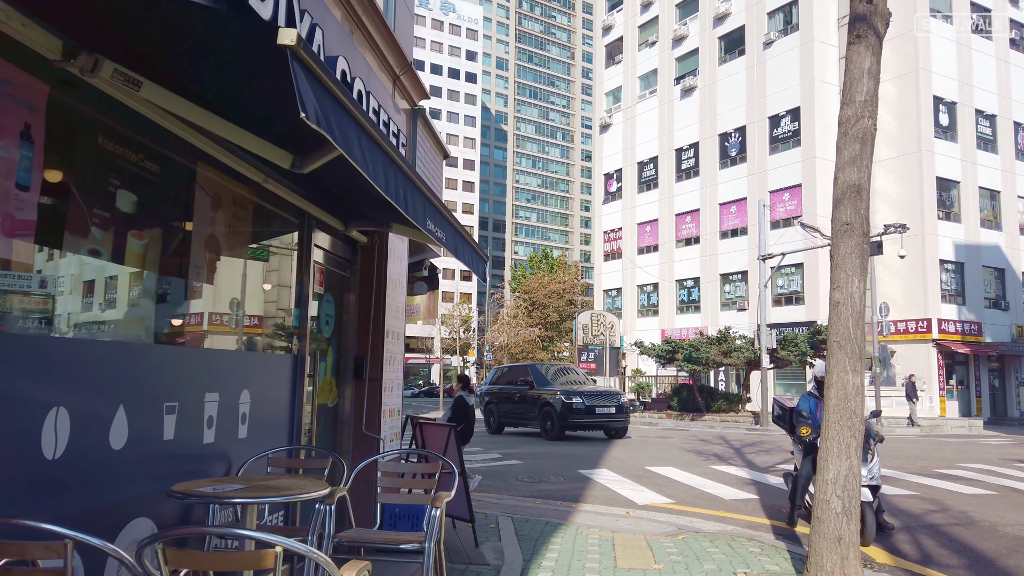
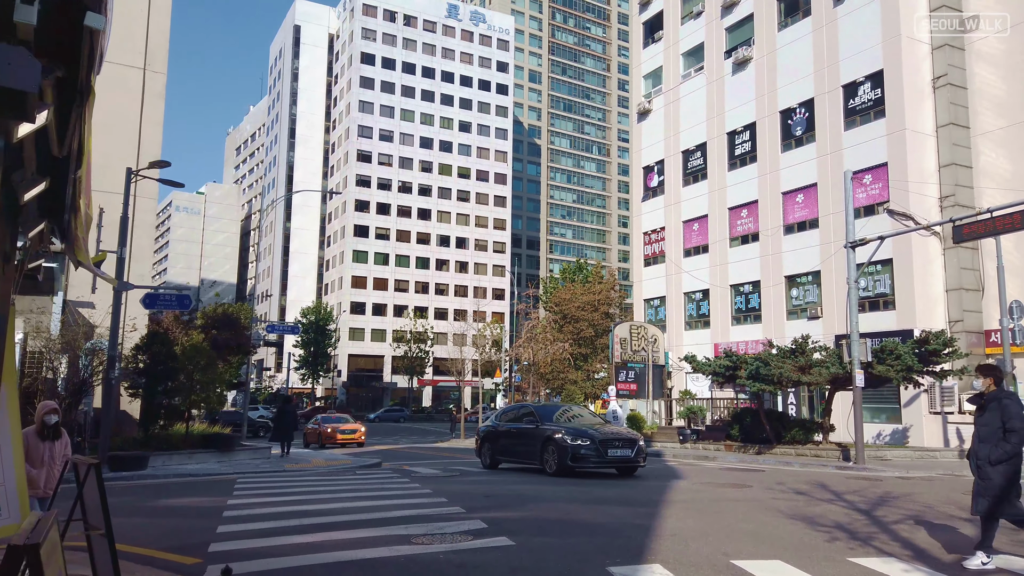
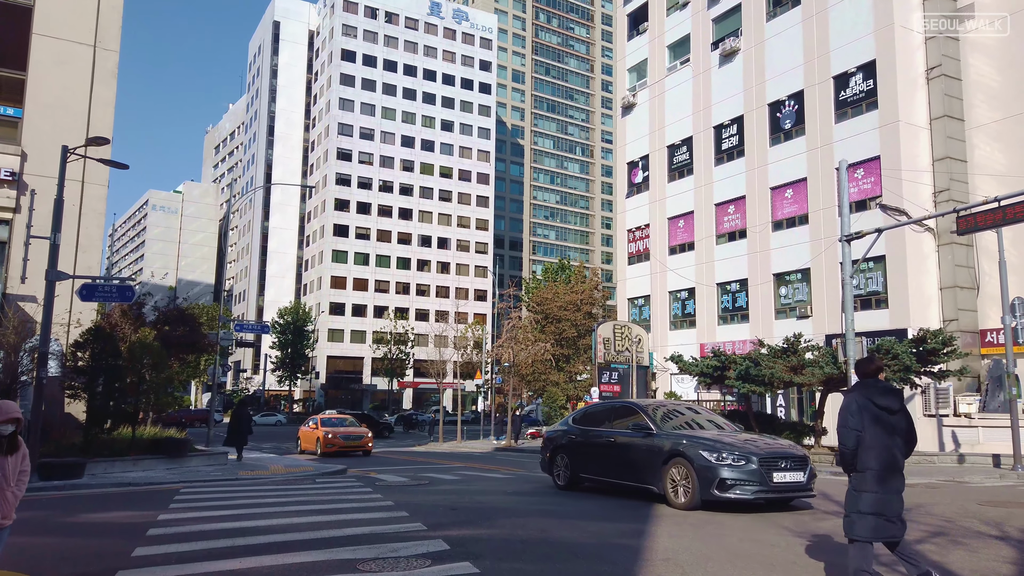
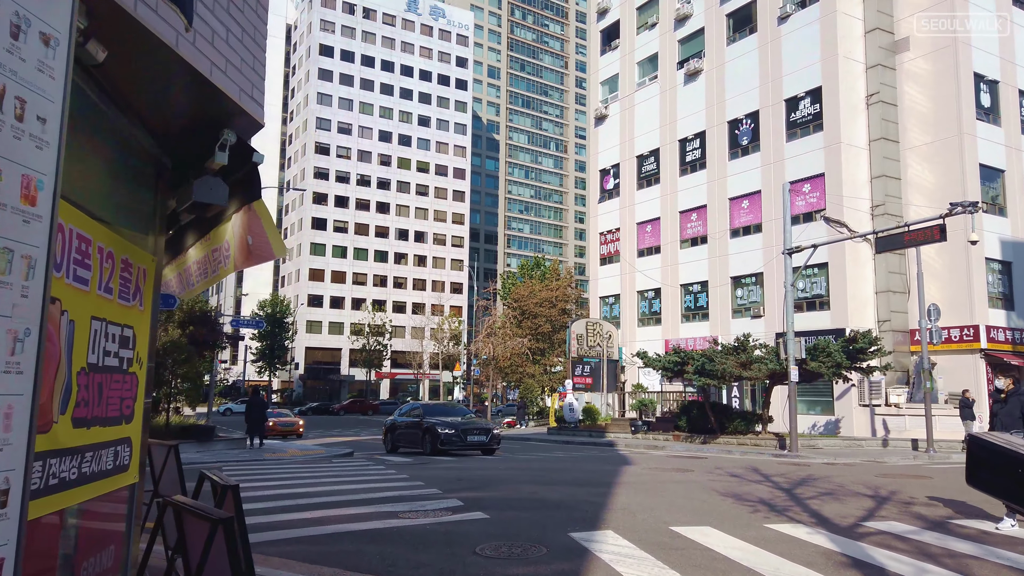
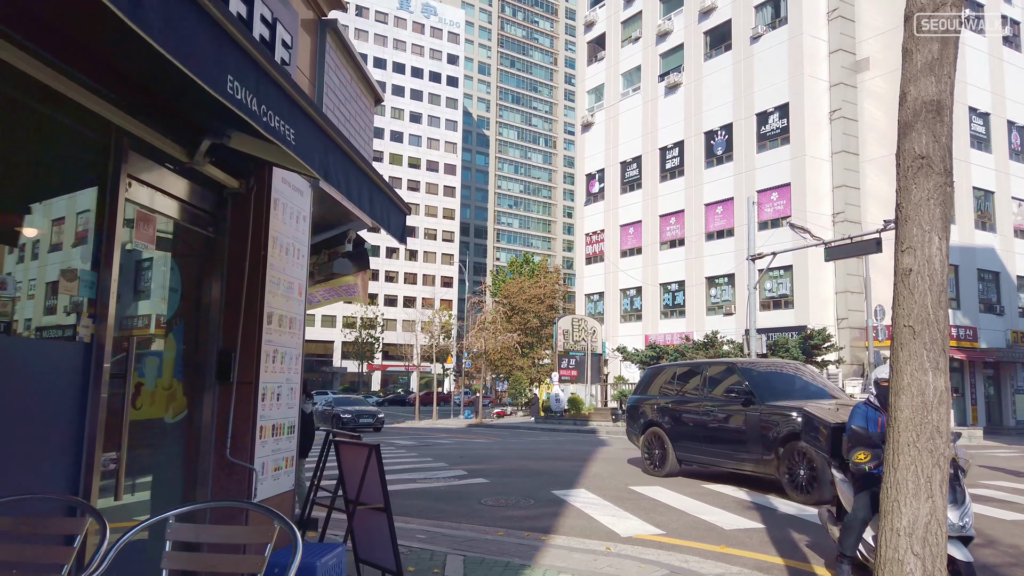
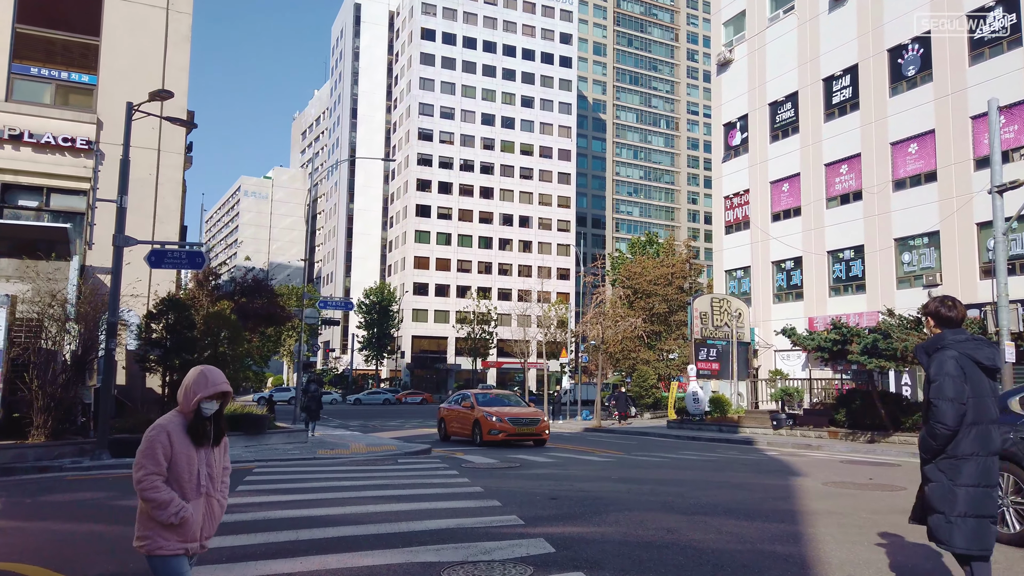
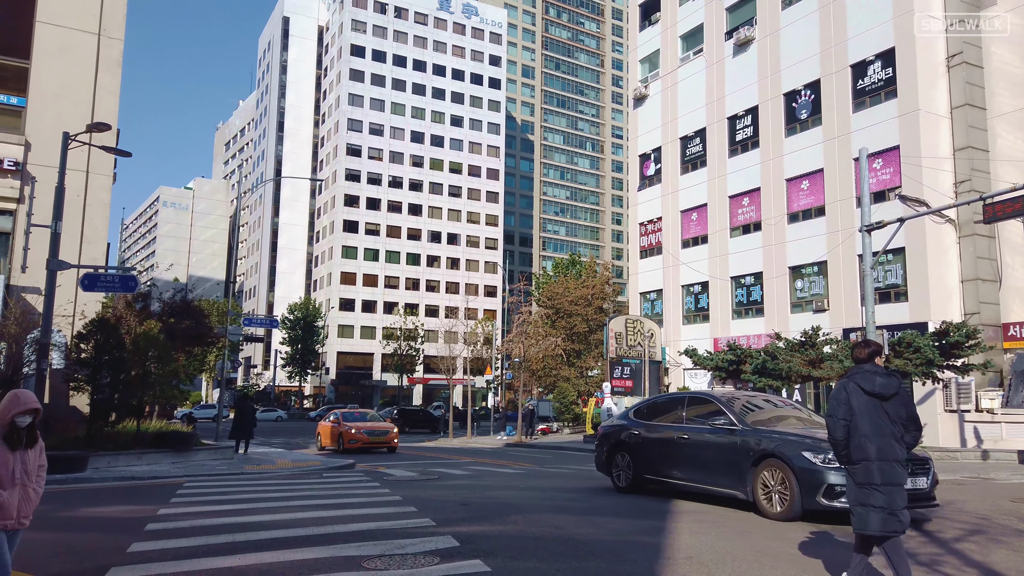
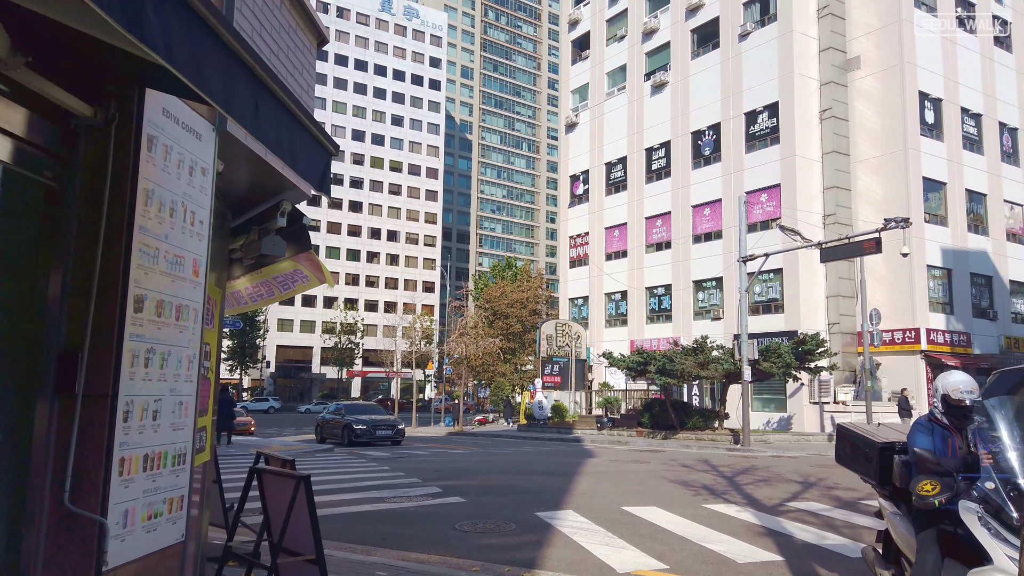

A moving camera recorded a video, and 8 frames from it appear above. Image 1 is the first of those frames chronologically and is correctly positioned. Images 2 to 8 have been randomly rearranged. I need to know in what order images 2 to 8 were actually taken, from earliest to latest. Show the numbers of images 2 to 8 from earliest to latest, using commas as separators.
5, 8, 4, 2, 3, 7, 6
